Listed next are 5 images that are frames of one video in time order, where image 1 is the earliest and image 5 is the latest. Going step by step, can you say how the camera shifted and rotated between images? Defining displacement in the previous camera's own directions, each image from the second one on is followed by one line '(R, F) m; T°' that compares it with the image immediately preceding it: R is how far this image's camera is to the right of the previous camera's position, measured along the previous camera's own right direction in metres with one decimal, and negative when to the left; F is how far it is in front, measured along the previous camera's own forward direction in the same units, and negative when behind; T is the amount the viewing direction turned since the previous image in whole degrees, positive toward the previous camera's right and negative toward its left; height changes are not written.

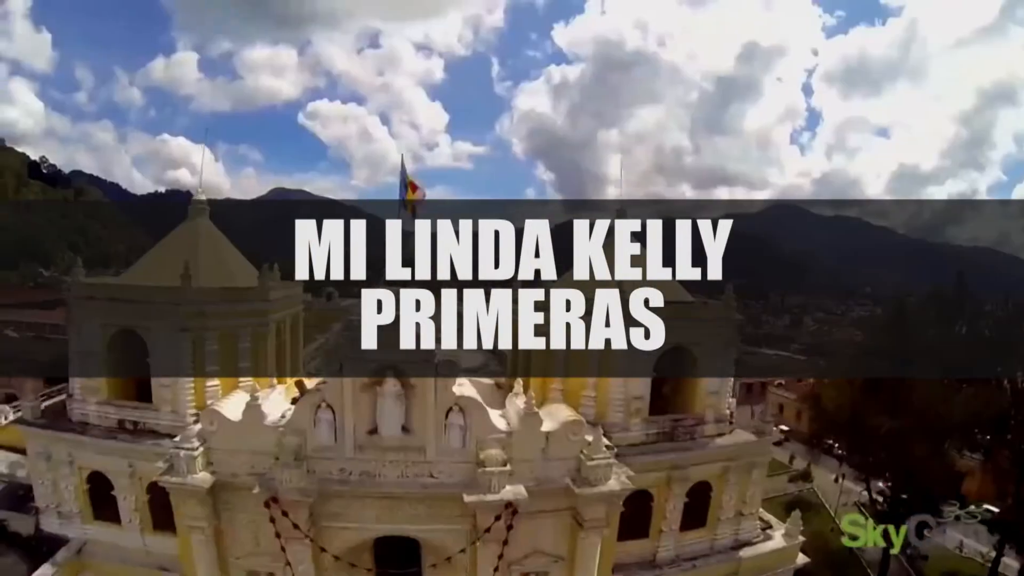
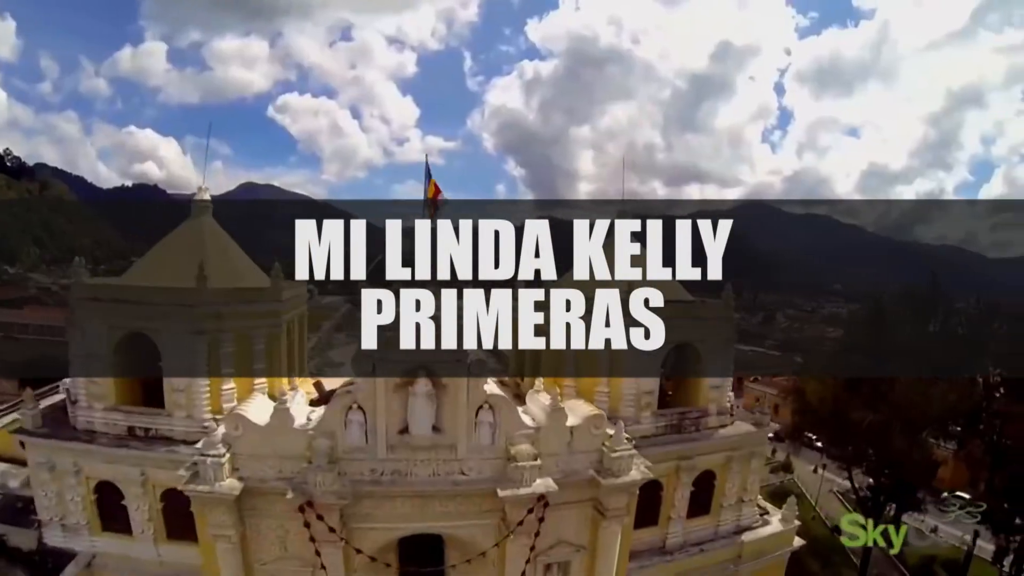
(-1.3, 0.0) m; +4°
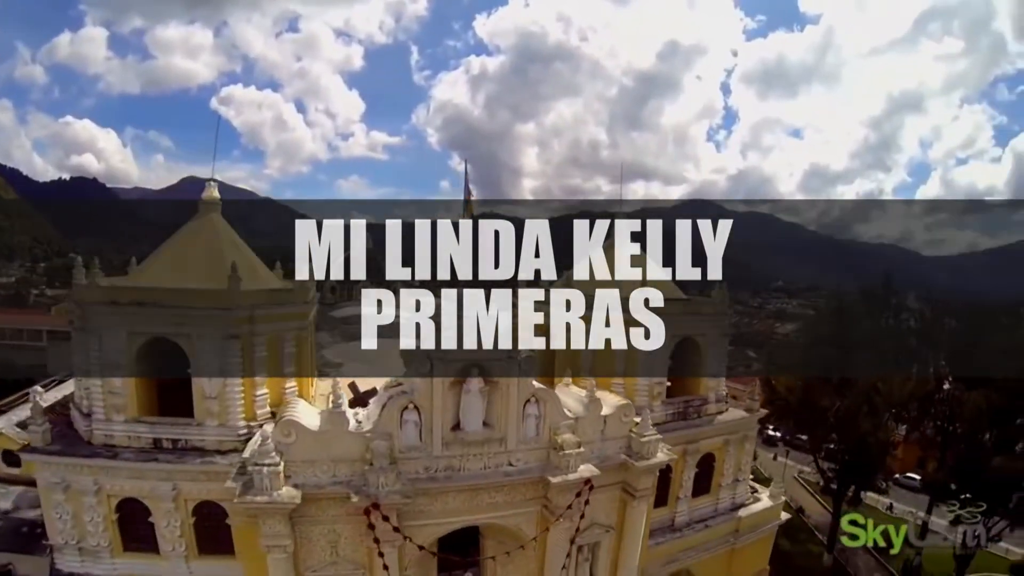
(-2.3, +0.1) m; +7°
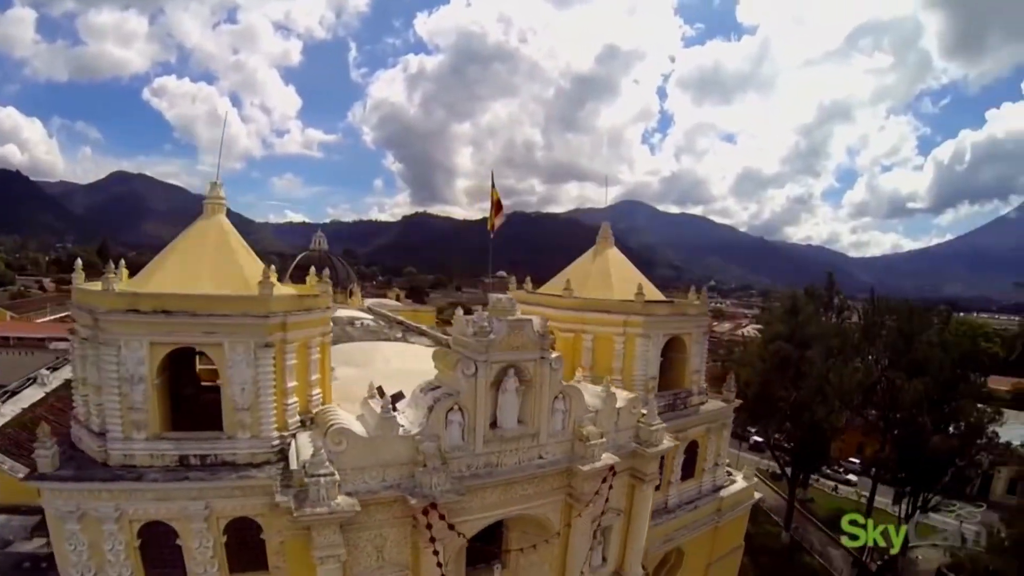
(-2.2, 0.0) m; +8°
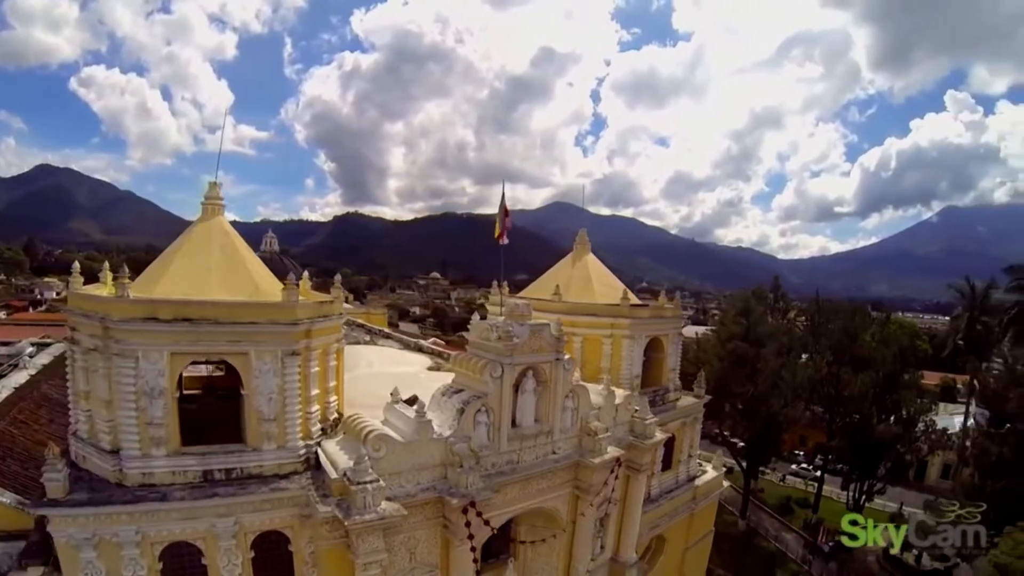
(-1.9, -0.1) m; +8°
